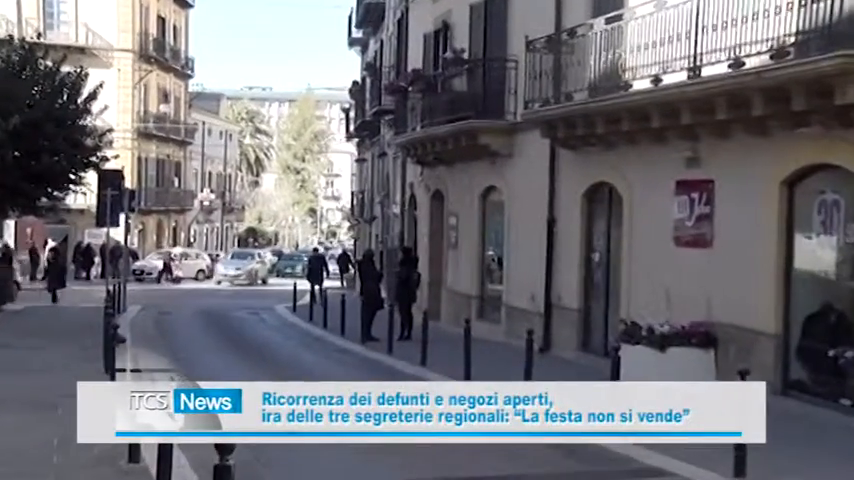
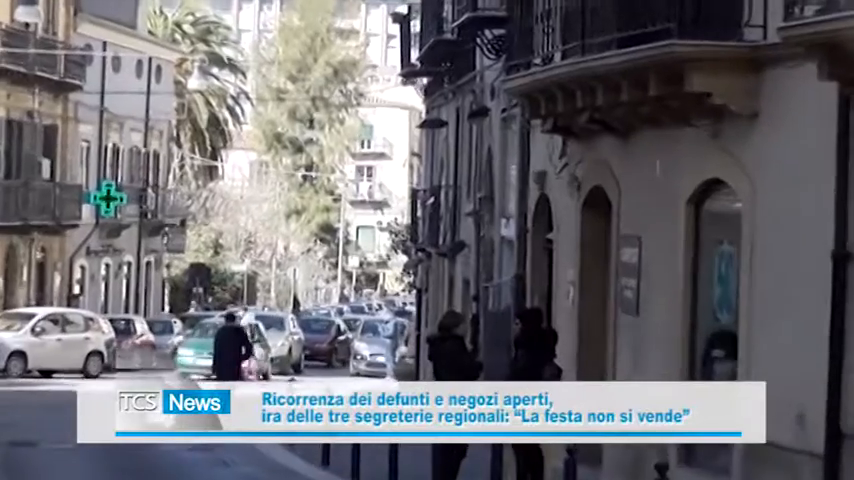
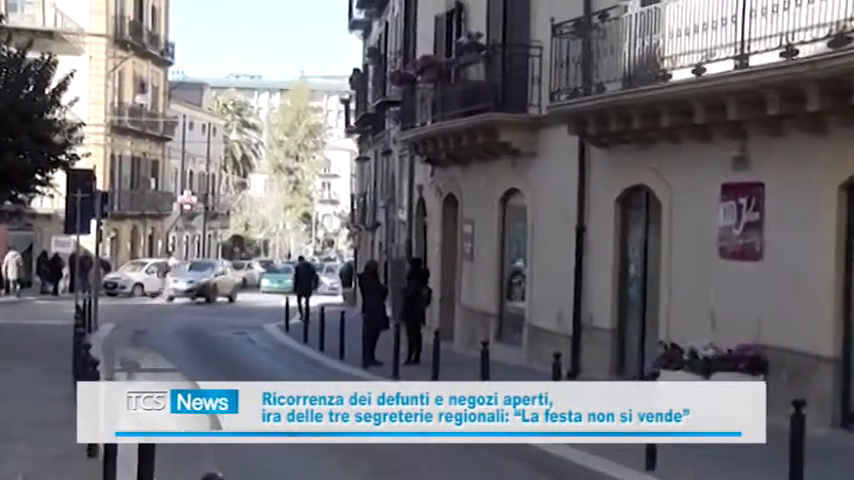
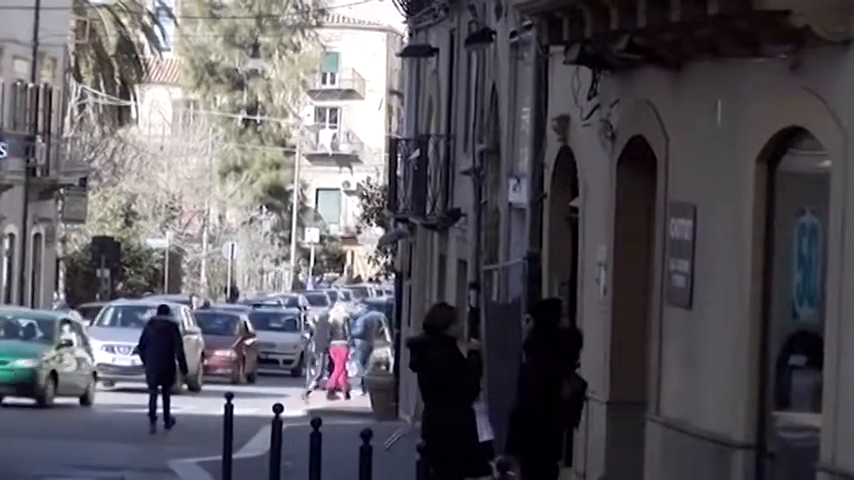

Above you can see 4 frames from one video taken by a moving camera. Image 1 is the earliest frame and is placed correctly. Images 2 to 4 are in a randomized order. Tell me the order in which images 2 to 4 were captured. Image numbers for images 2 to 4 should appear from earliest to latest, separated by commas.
3, 2, 4
